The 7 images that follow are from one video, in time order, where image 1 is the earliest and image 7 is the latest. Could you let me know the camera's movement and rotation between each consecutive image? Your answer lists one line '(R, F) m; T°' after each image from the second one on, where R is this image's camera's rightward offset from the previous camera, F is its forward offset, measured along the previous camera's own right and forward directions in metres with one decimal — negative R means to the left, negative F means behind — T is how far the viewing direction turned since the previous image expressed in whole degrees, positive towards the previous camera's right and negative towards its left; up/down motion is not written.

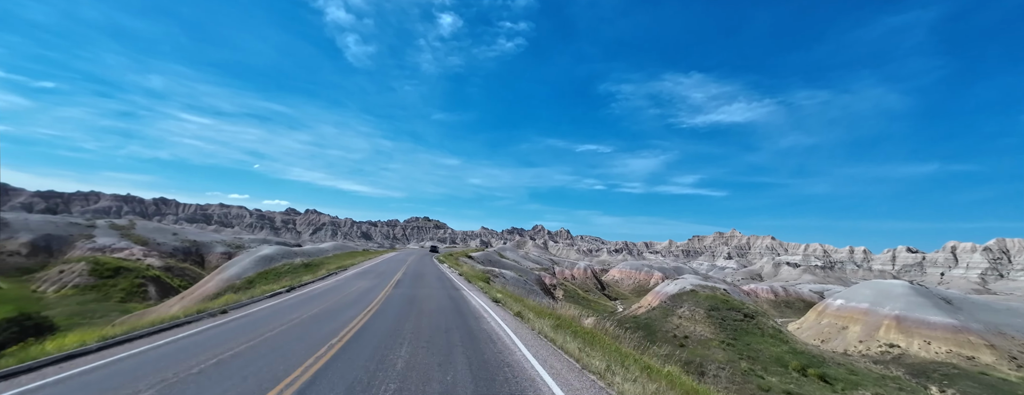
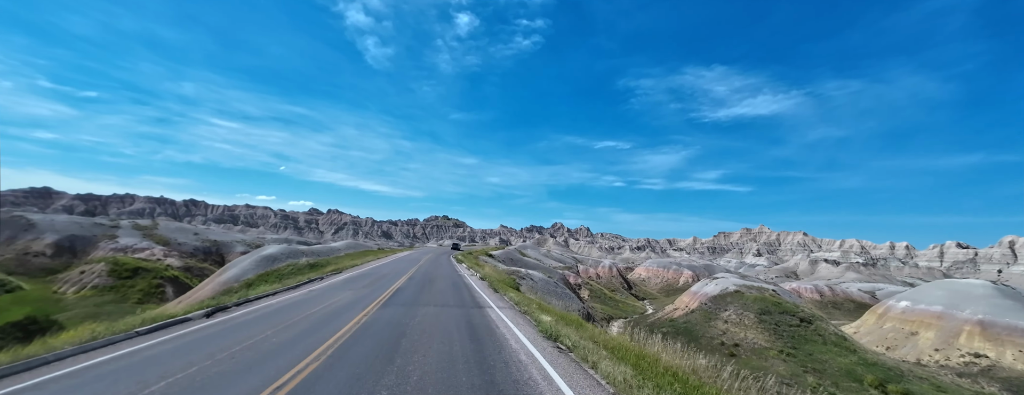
(-0.5, +3.2) m; -3°
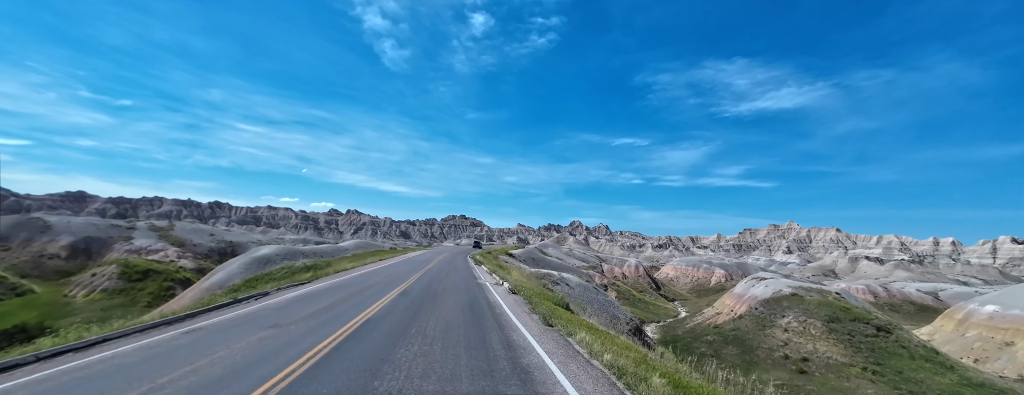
(-0.5, +3.8) m; -3°
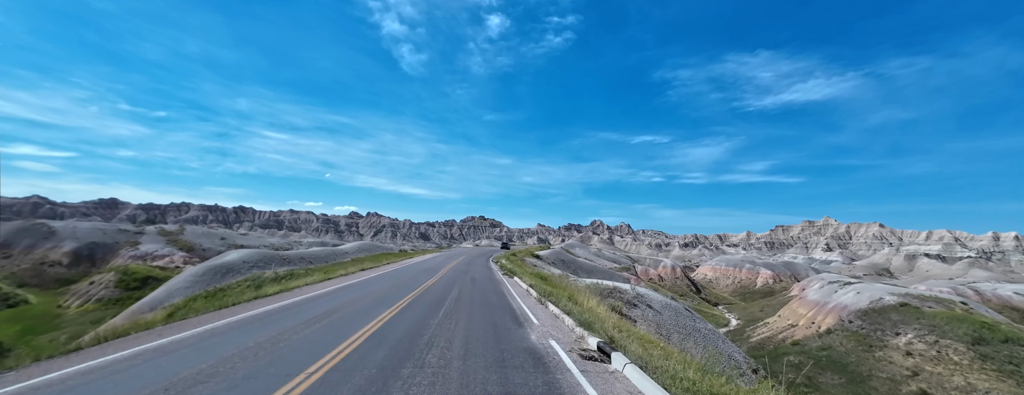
(-0.8, +6.0) m; -3°
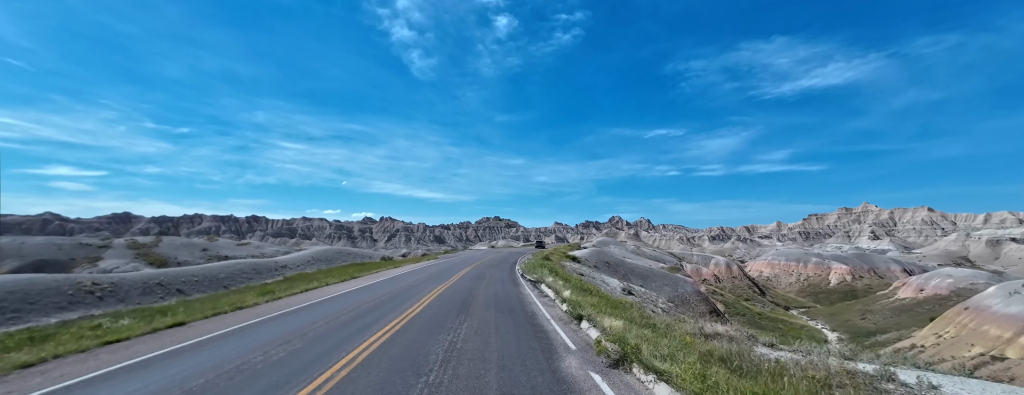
(-1.0, +11.3) m; -2°
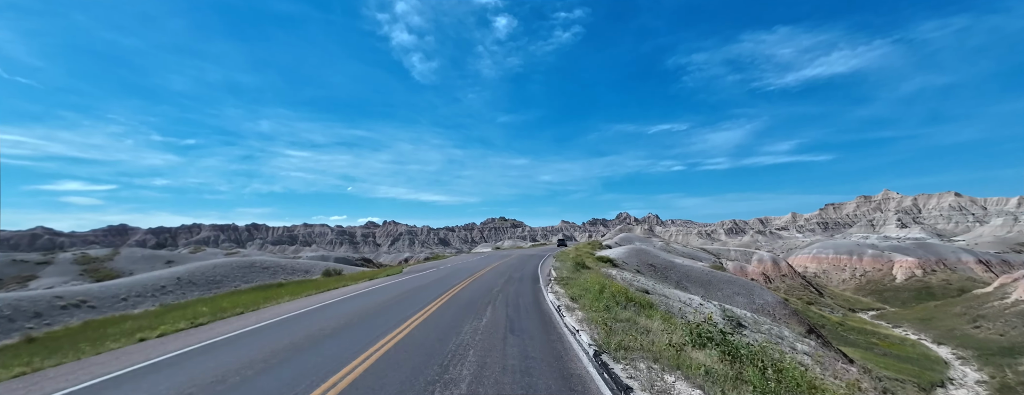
(-0.3, +9.1) m; -1°
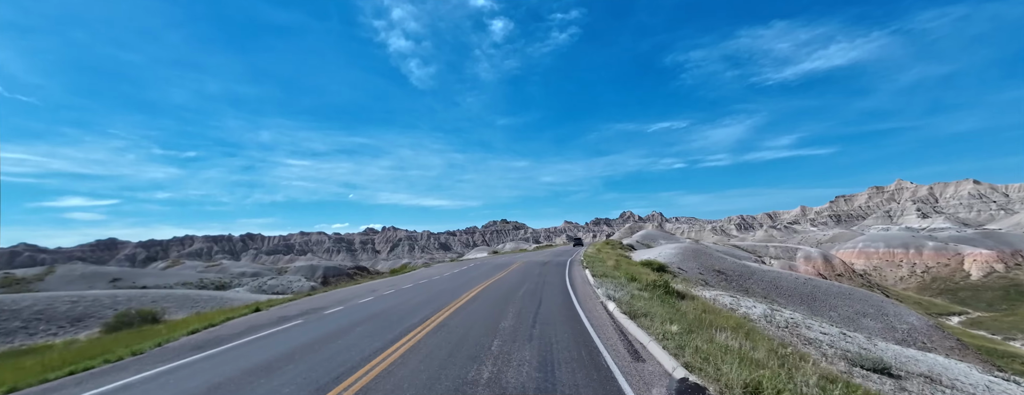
(+0.1, +8.5) m; 0°
